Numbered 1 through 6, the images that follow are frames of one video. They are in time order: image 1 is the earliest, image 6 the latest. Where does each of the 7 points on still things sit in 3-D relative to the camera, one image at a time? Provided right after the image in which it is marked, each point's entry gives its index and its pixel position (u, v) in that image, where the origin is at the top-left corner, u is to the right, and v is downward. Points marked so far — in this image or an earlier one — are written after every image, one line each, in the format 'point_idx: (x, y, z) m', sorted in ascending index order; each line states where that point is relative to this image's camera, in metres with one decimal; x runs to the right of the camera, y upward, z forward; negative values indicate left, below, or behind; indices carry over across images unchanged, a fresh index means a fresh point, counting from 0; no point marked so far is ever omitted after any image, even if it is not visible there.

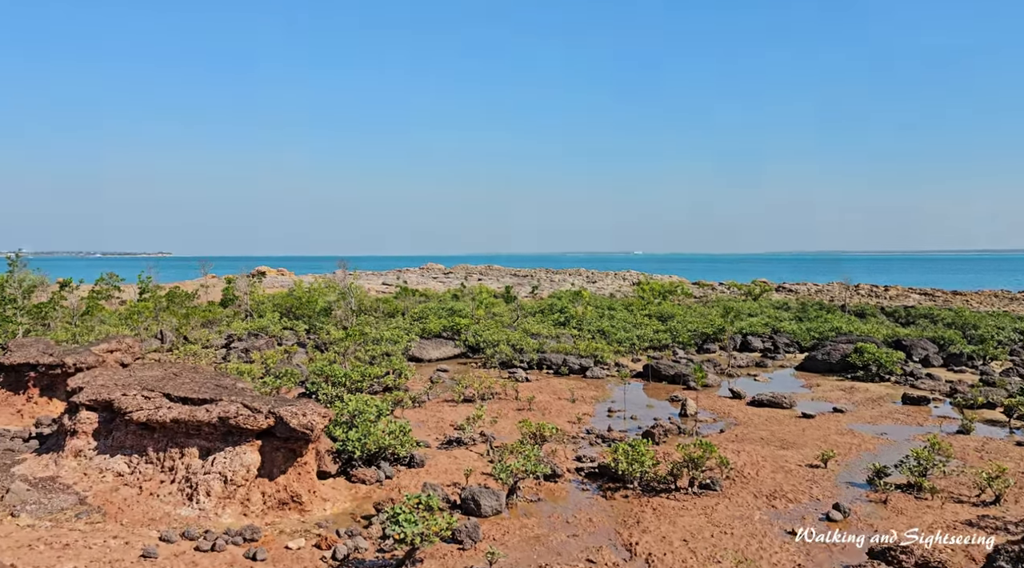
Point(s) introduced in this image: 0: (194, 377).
0: (-6.8, -2.0, +17.3) m
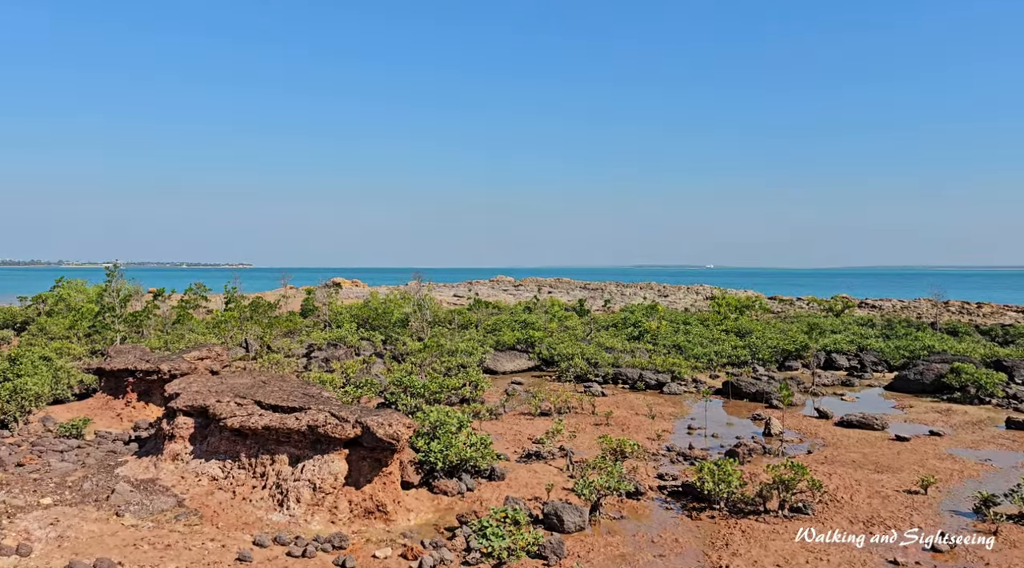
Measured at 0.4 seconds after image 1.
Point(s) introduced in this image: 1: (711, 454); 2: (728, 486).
0: (-5.1, -2.2, +17.8) m
1: (+4.8, -4.1, +19.4) m
2: (+3.9, -3.6, +14.4) m
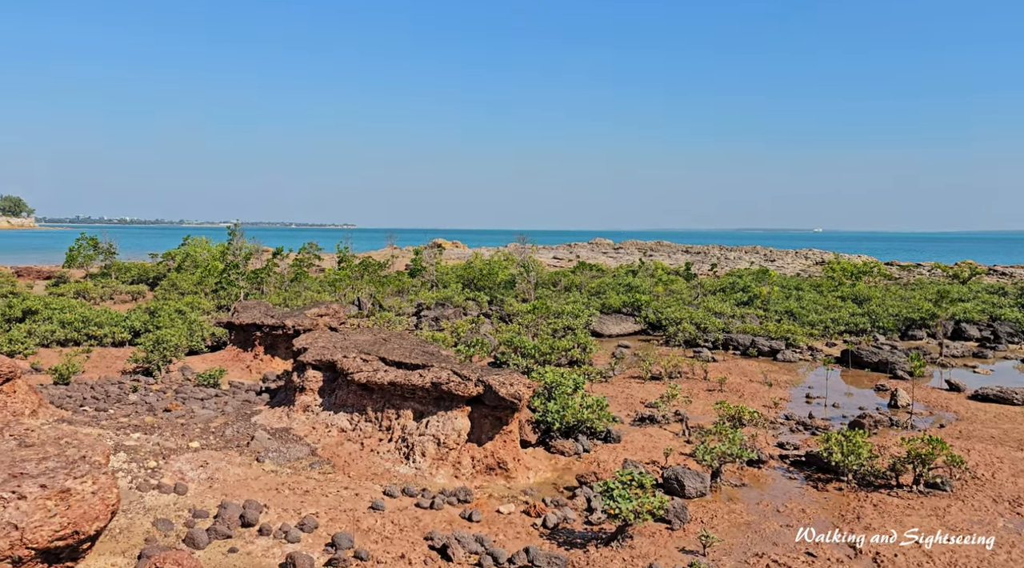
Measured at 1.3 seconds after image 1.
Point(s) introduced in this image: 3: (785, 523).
0: (-2.5, -1.3, +18.3) m
1: (+7.4, -3.3, +18.9) m
2: (+6.0, -3.0, +14.0) m
3: (+4.0, -3.5, +11.9) m
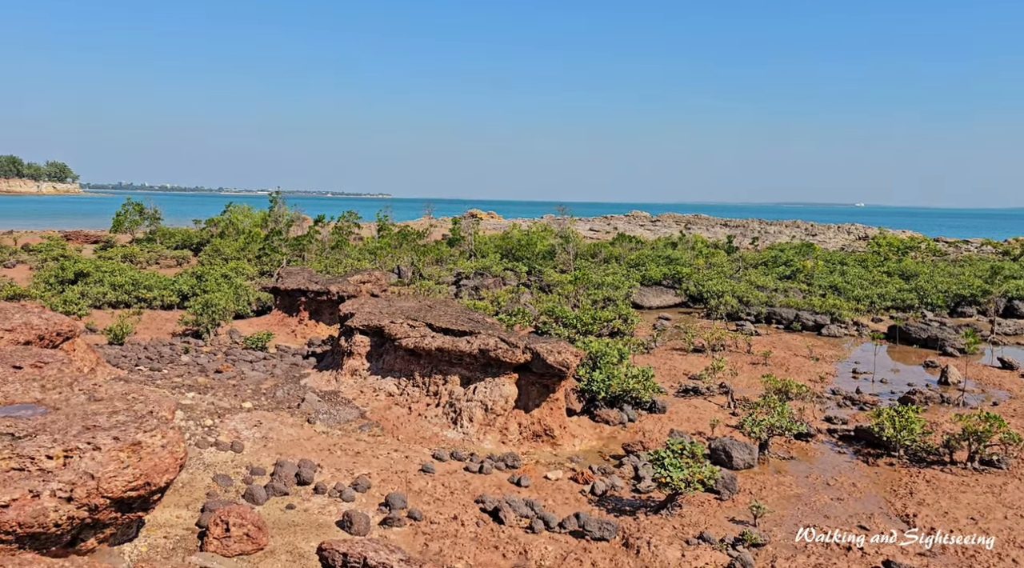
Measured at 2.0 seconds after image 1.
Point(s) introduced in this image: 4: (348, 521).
0: (-1.5, -0.6, +18.4) m
1: (+8.4, -2.7, +18.6) m
2: (+6.8, -2.5, +13.8) m
3: (+4.7, -3.1, +11.9) m
4: (-1.9, -2.7, +9.2) m
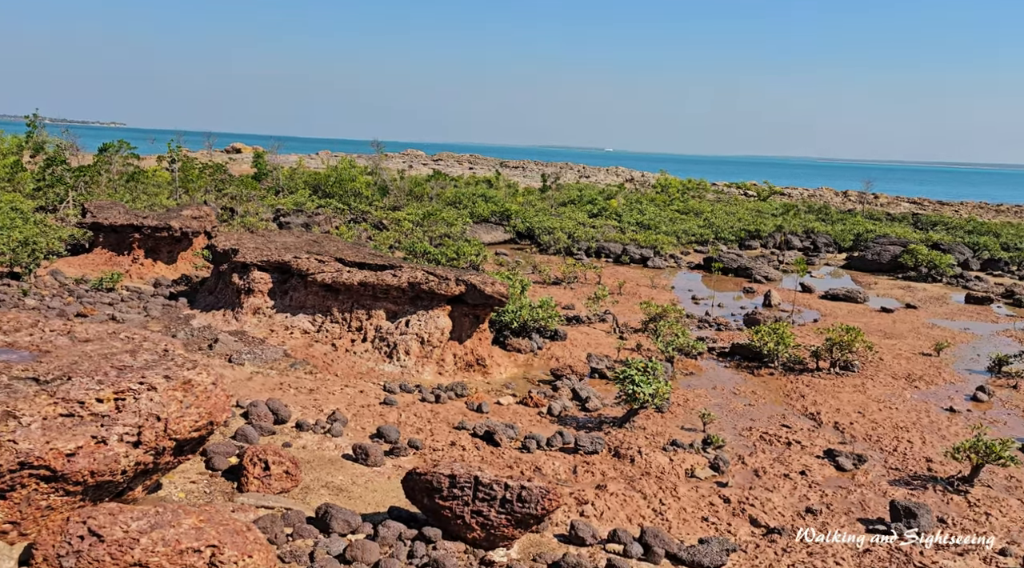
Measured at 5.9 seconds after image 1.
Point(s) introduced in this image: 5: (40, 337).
0: (-3.8, +0.9, +17.9) m
1: (+5.7, -1.0, +20.9) m
2: (+5.4, -1.2, +15.8) m
3: (+4.0, -2.0, +13.4) m
4: (-1.7, -1.9, +9.0) m
5: (-4.7, -0.5, +8.1) m
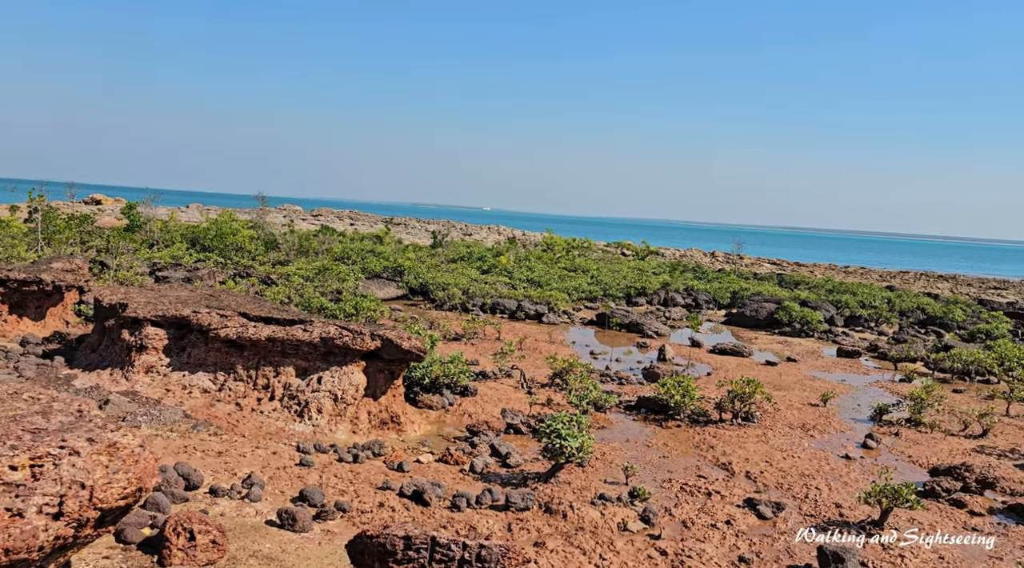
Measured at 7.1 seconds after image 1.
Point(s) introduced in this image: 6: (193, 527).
0: (-5.8, -0.3, +17.1) m
1: (+3.2, -2.4, +21.3) m
2: (+3.7, -2.3, +16.2) m
3: (+2.6, -2.9, +13.6) m
4: (-2.3, -2.4, +8.5) m
5: (-5.2, -1.0, +7.2) m
6: (-2.8, -2.2, +7.2) m
